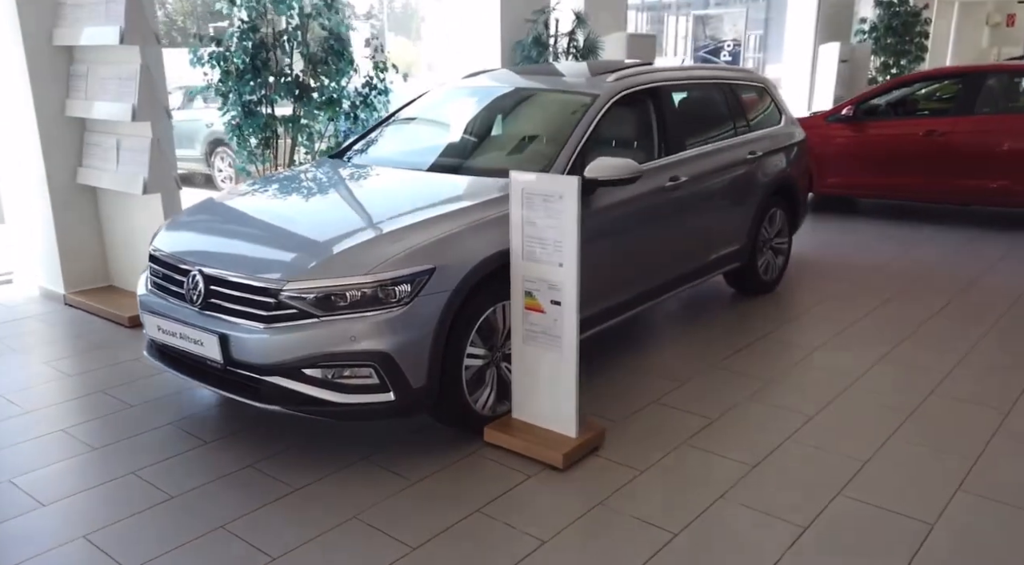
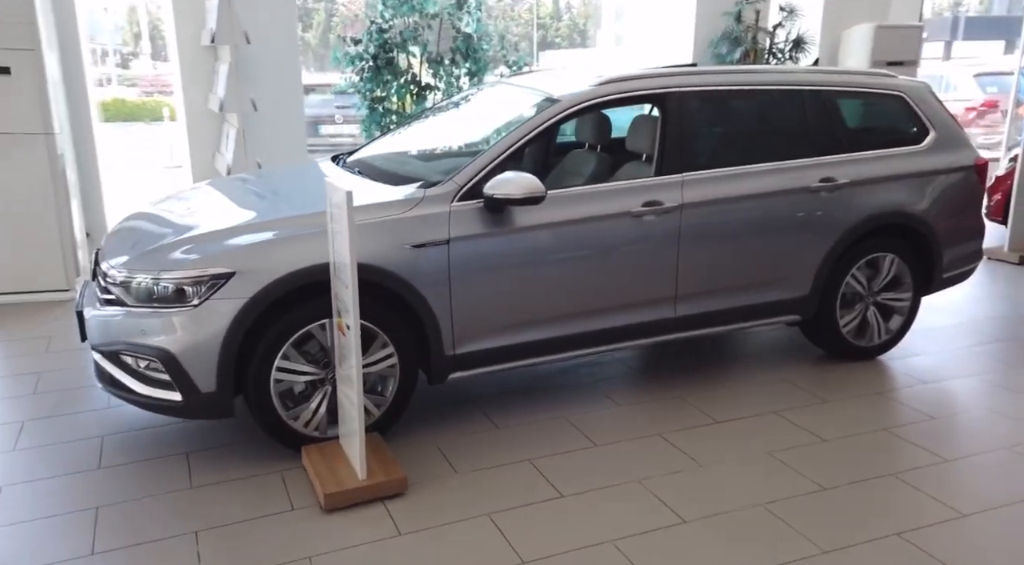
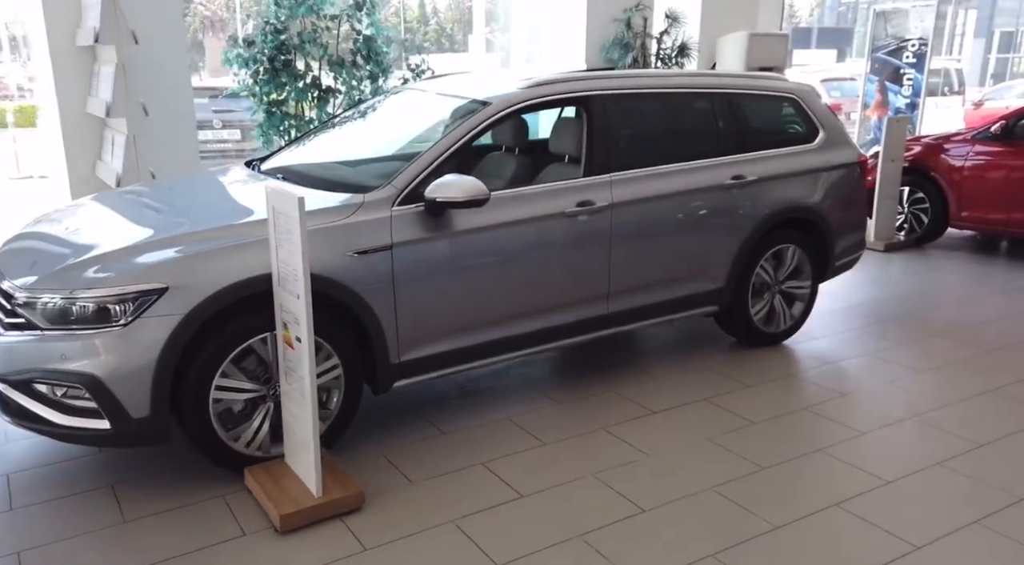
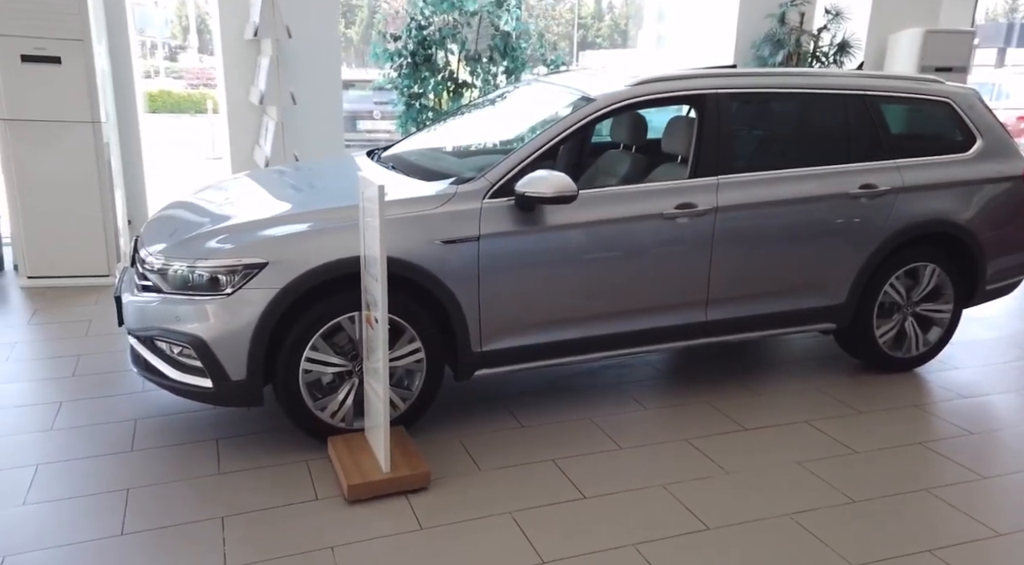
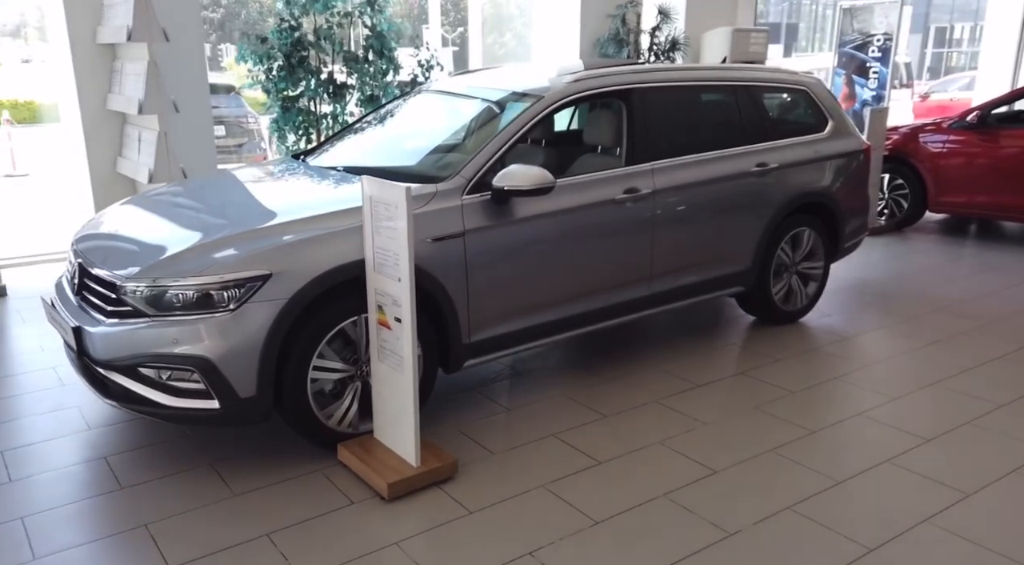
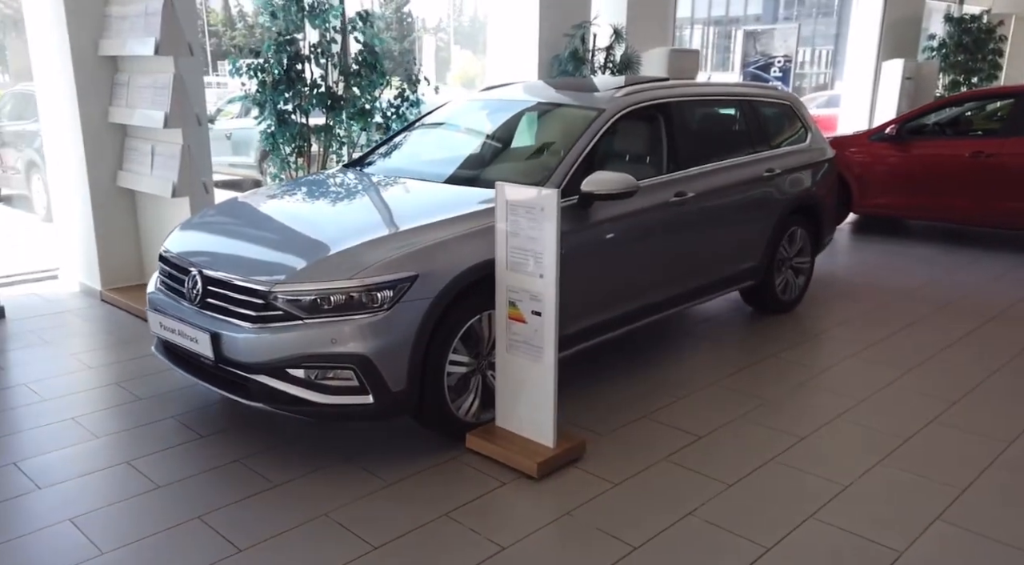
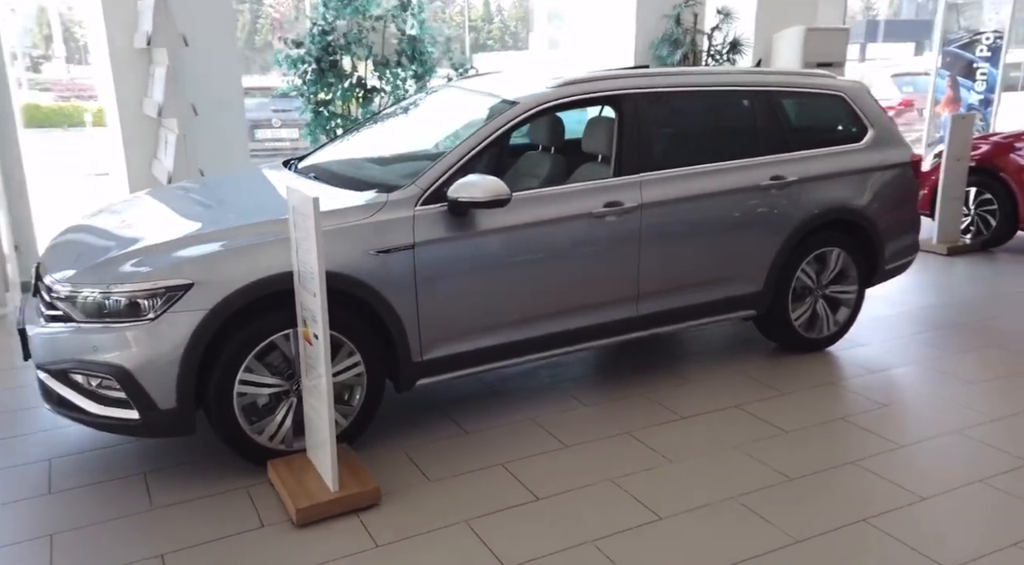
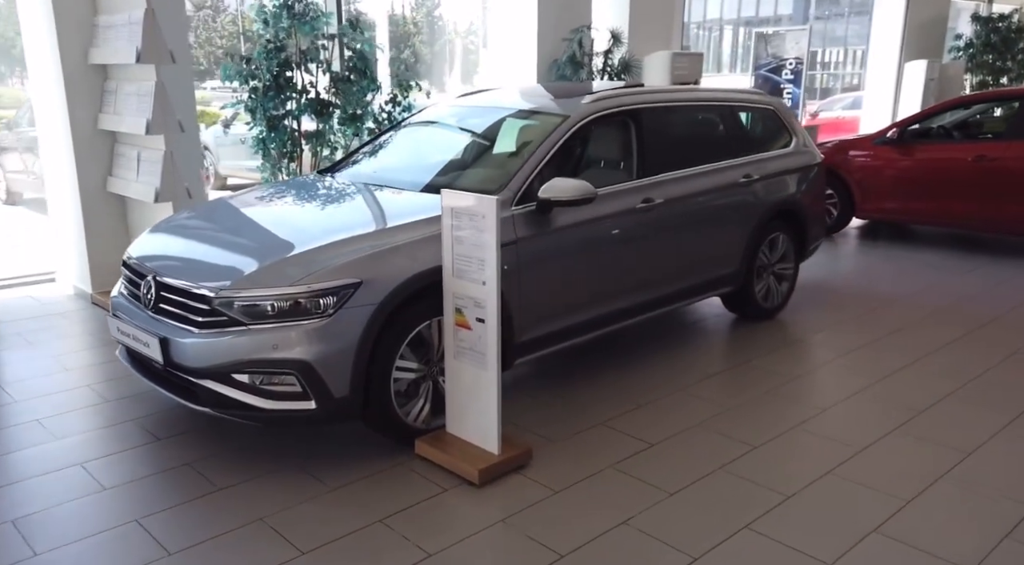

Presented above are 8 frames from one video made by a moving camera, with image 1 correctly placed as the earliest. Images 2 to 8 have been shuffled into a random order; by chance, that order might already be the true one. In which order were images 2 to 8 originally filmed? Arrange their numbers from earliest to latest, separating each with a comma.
6, 8, 5, 3, 7, 2, 4
